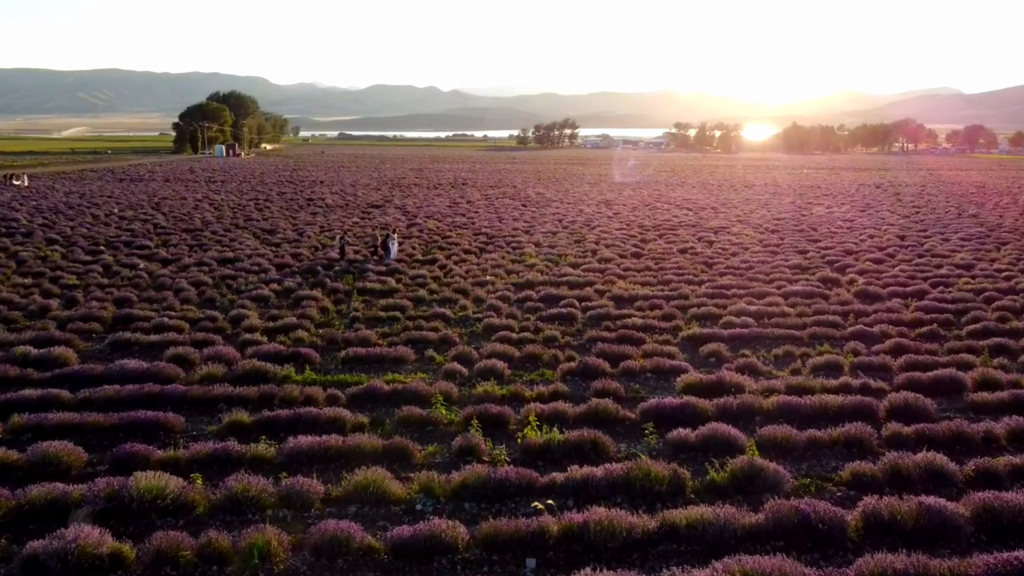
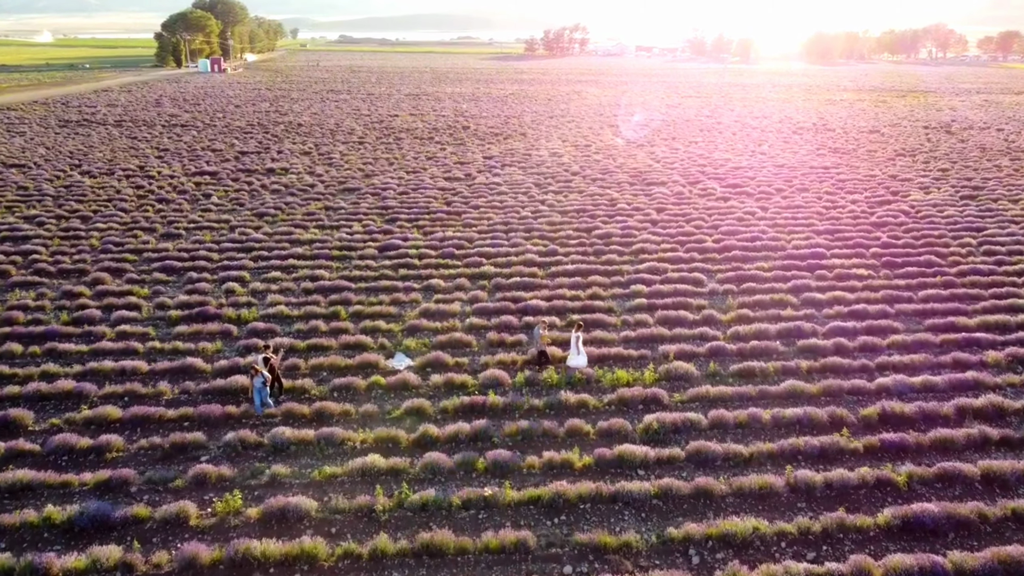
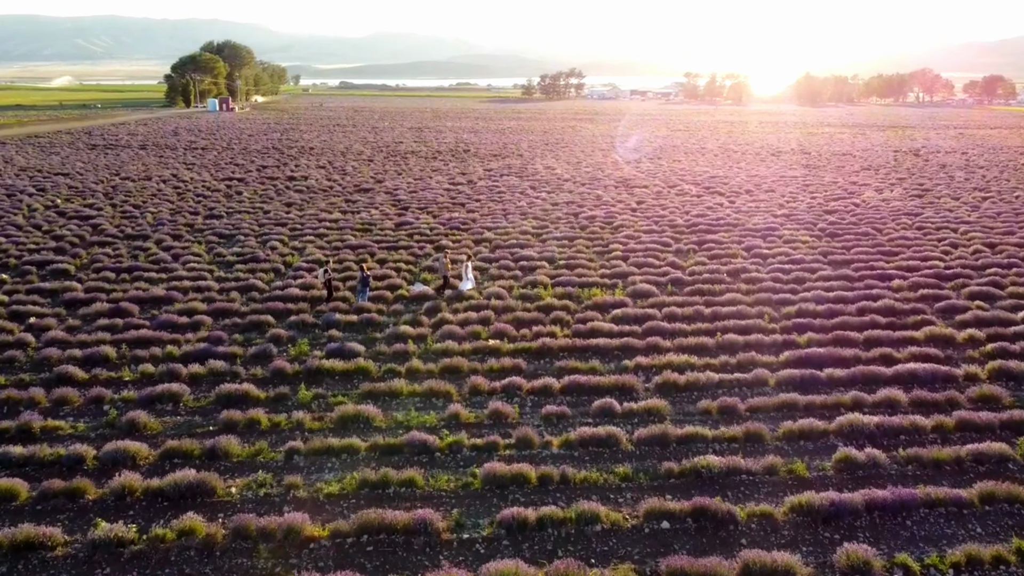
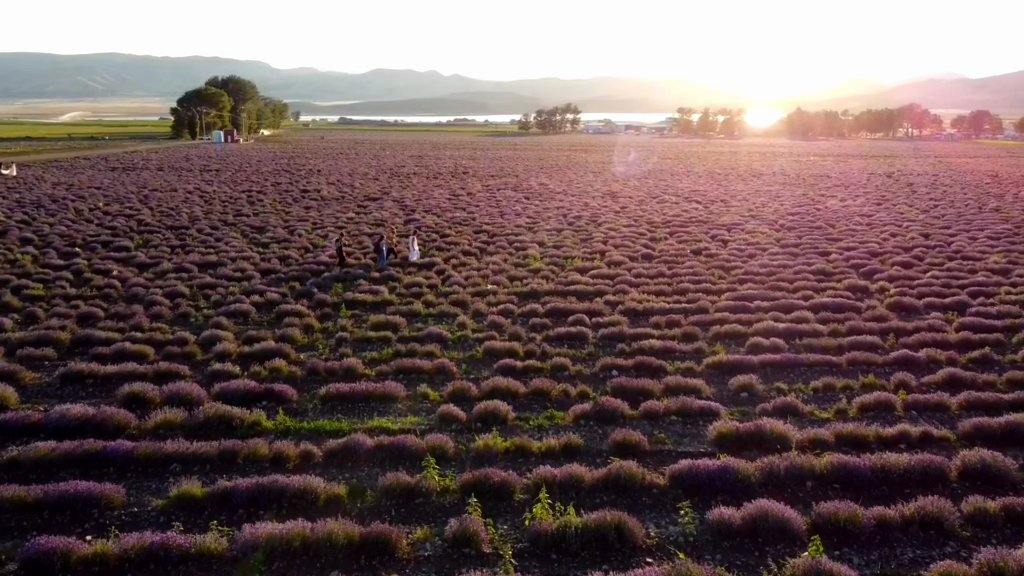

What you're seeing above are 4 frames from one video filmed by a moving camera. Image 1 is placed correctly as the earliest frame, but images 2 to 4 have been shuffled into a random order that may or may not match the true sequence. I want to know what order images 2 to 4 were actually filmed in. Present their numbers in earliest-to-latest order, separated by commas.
4, 3, 2
